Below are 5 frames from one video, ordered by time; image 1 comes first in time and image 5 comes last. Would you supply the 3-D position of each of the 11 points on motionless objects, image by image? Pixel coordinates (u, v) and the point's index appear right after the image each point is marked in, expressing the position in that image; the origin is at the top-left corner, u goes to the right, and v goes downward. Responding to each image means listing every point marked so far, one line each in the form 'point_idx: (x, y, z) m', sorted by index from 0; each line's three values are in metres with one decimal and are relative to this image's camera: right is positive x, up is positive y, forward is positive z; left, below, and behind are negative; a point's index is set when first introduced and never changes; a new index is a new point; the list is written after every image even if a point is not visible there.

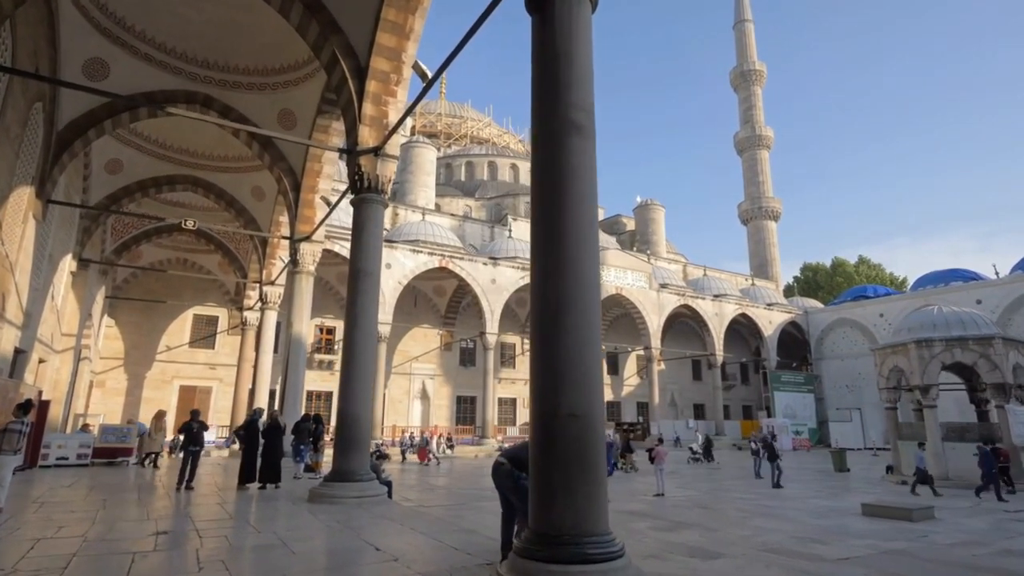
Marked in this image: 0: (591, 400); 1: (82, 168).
0: (+0.3, -0.5, +2.6) m
1: (-7.2, +2.0, +10.1) m
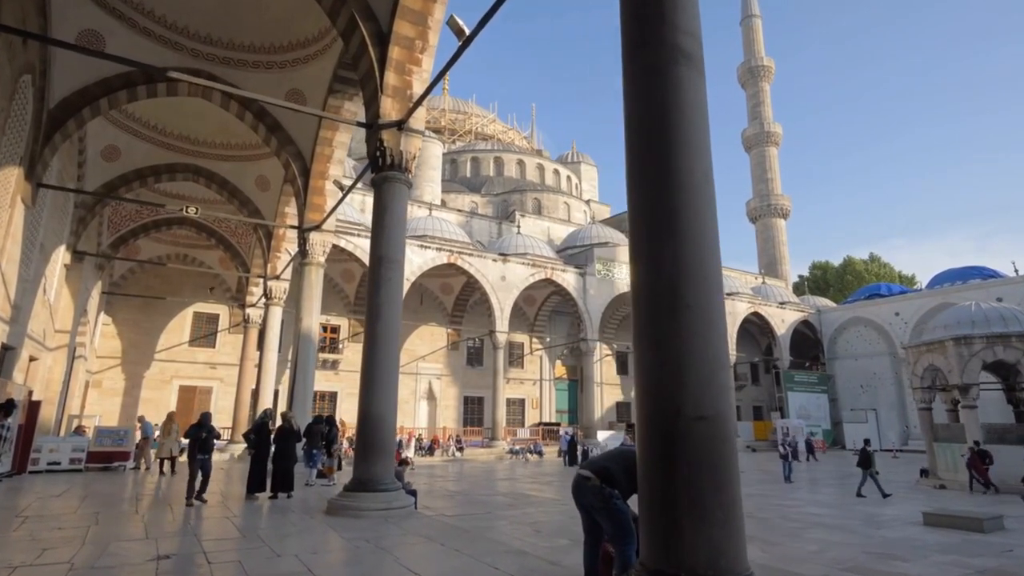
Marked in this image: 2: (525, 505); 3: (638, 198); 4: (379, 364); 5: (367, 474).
0: (+0.7, -0.4, +2.0) m
1: (-6.8, +2.1, +9.6) m
2: (+0.2, -2.8, +8.0) m
3: (+0.5, +0.3, +2.2) m
4: (-1.1, -0.6, +5.1) m
5: (-1.1, -1.5, +4.8) m
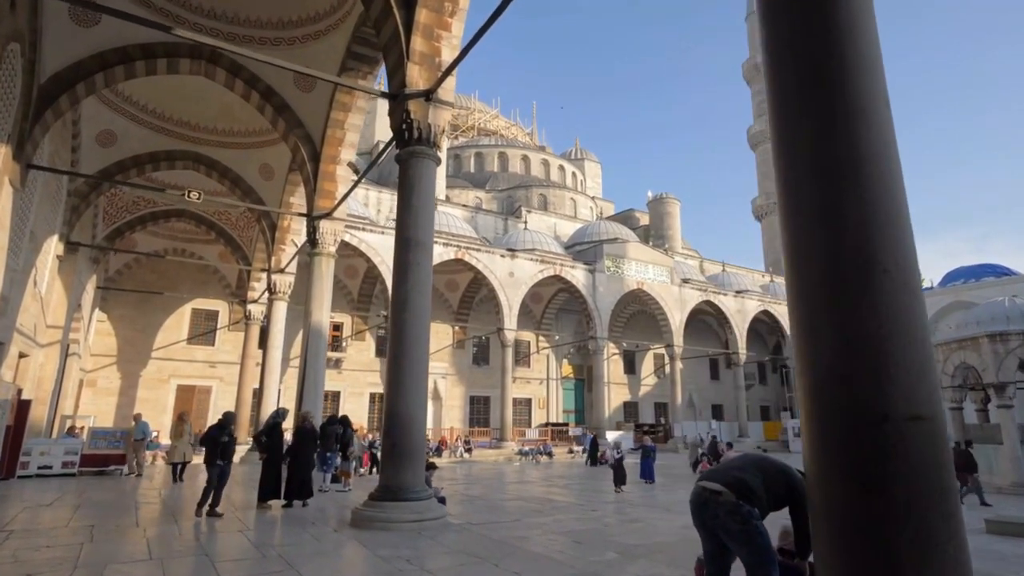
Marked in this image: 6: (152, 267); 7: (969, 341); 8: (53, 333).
0: (+1.0, -0.3, +1.5) m
1: (-6.5, +2.3, +9.0) m
2: (+0.5, -2.7, +7.5) m
3: (+0.8, +0.4, +1.7) m
4: (-0.8, -0.5, +4.5) m
5: (-0.8, -1.4, +4.3) m
6: (-8.8, +0.5, +14.9) m
7: (+8.2, -1.0, +10.9) m
8: (-7.4, -0.7, +9.8) m
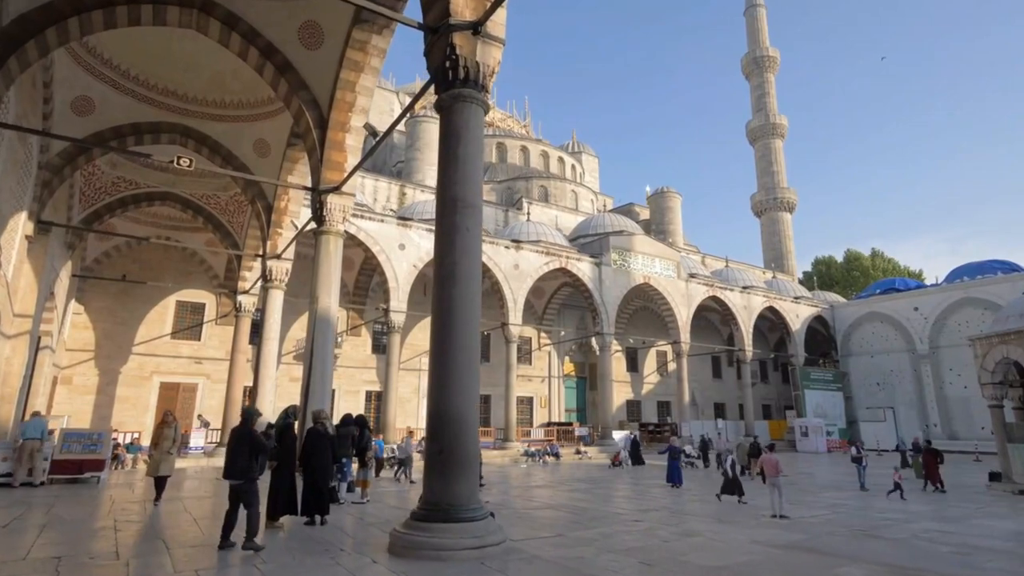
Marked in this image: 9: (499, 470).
0: (+1.5, -0.1, +0.7) m
1: (-6.2, +2.5, +8.0) m
2: (+0.8, -2.6, +6.6) m
3: (+1.3, +0.6, +0.9) m
4: (-0.3, -0.3, +3.7) m
5: (-0.4, -1.2, +3.5) m
6: (-8.6, +0.7, +13.8) m
7: (+8.5, -0.8, +10.3) m
8: (-7.1, -0.5, +8.8) m
9: (-0.3, -4.1, +13.6) m
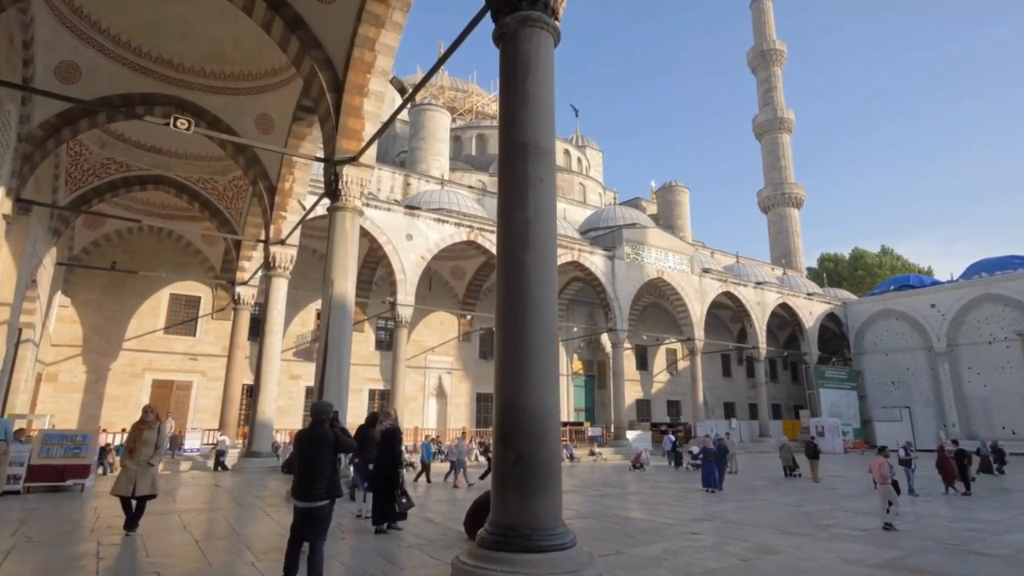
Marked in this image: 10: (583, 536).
0: (+2.0, +0.1, -0.1) m
1: (-5.8, +2.6, +7.2) m
2: (+1.2, -2.4, +5.9) m
3: (+1.8, +0.8, +0.2) m
4: (+0.1, -0.2, +2.9) m
5: (0.0, -1.0, +2.7) m
6: (-8.3, +0.9, +13.0) m
7: (+8.9, -0.6, +9.6) m
8: (-6.7, -0.3, +8.0) m
9: (0.0, -3.9, +12.8) m
10: (+0.6, -2.3, +5.7) m
